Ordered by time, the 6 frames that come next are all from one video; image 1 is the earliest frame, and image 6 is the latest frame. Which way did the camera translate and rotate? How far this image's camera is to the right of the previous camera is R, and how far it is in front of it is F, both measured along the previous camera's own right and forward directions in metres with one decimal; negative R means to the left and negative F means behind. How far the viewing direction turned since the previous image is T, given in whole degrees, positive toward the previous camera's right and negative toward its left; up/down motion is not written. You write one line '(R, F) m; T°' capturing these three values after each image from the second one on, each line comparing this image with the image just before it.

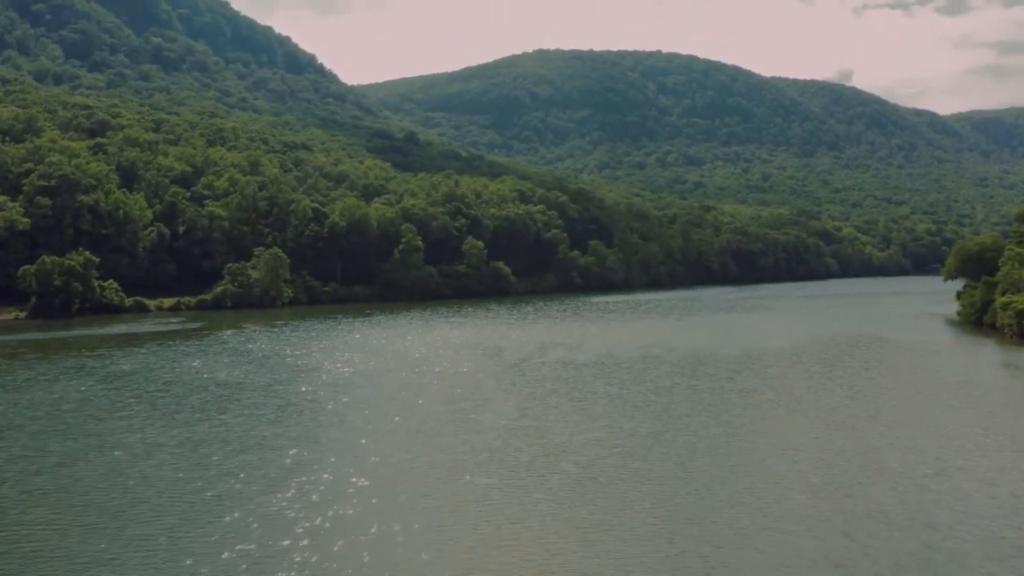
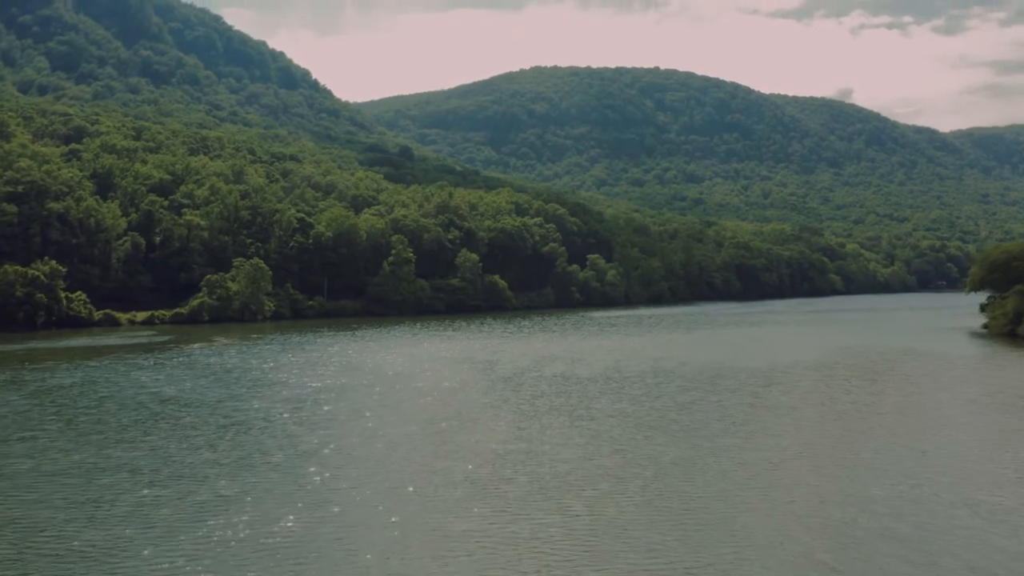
(+0.2, +7.5) m; 0°
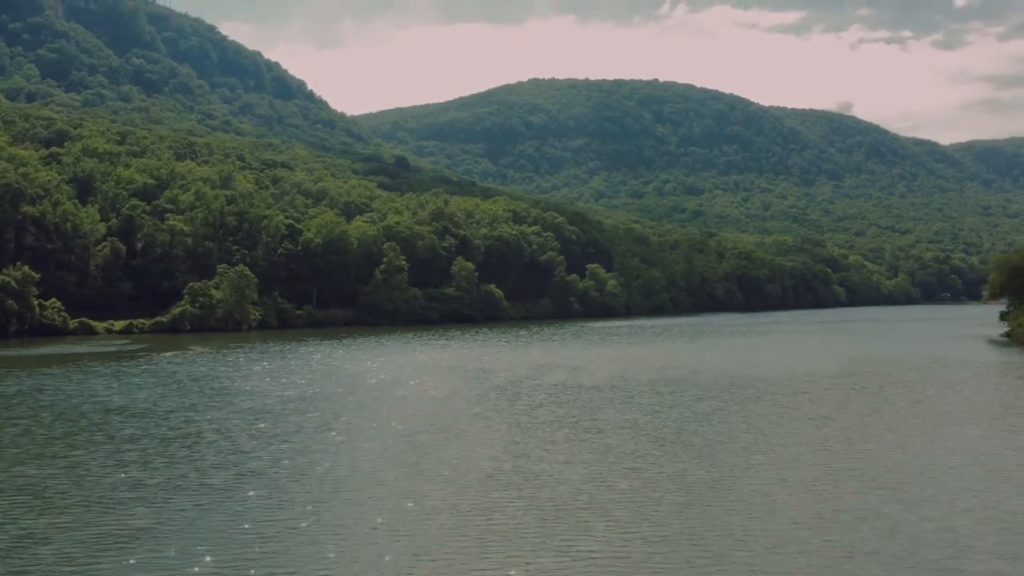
(+0.1, +5.6) m; 0°
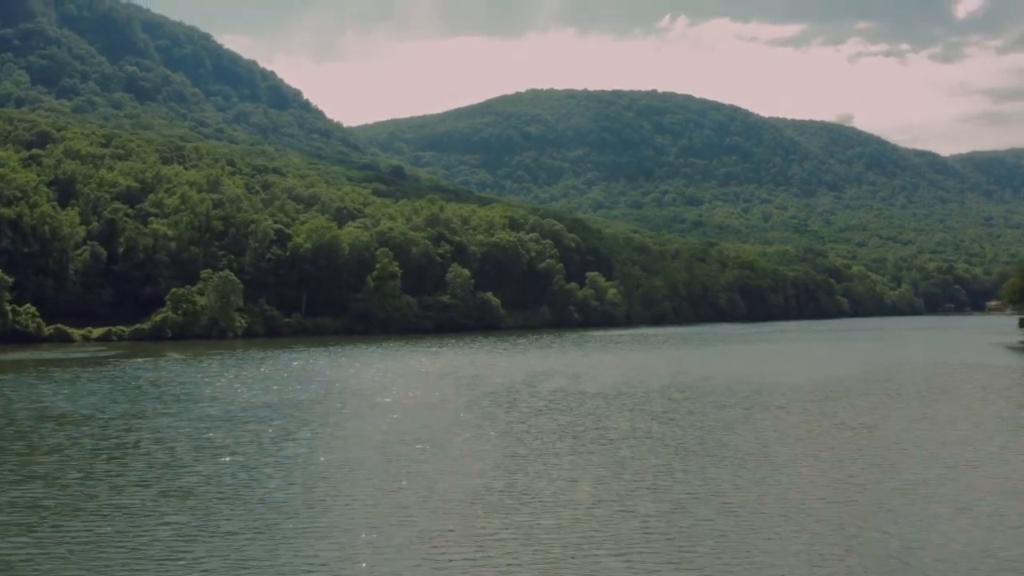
(+0.1, +5.1) m; 0°
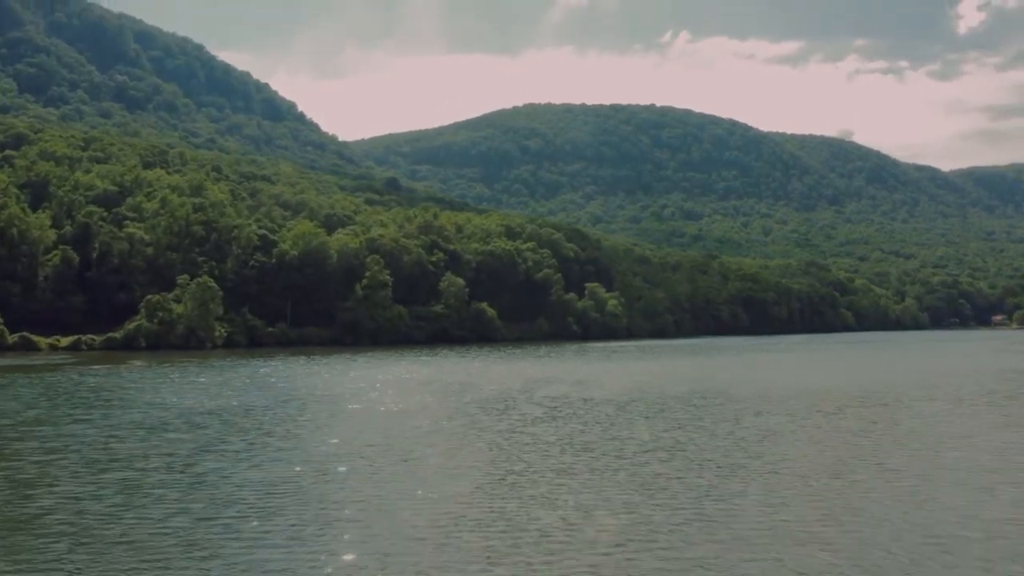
(+0.1, +6.5) m; 0°
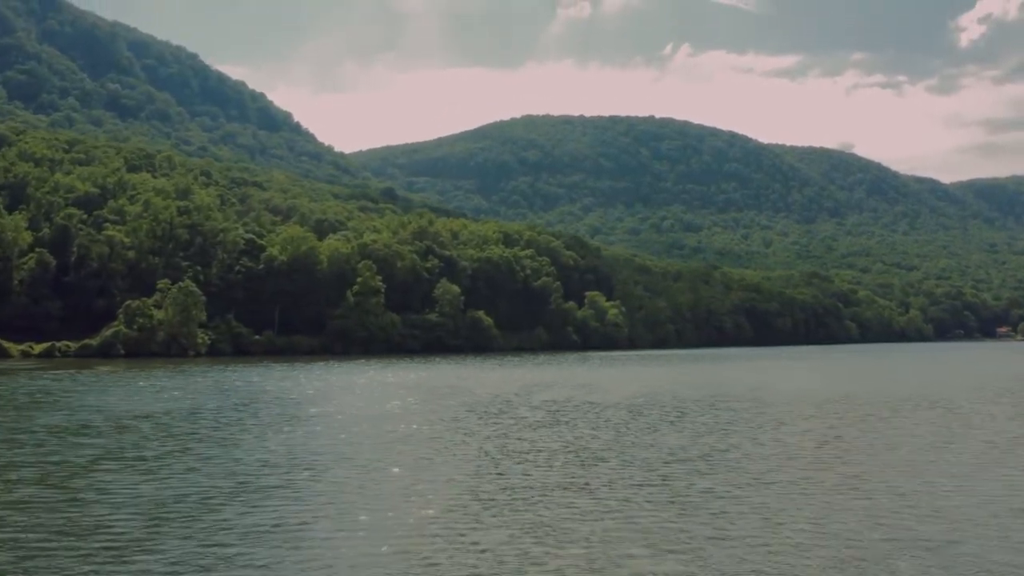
(+0.1, +5.0) m; 0°
